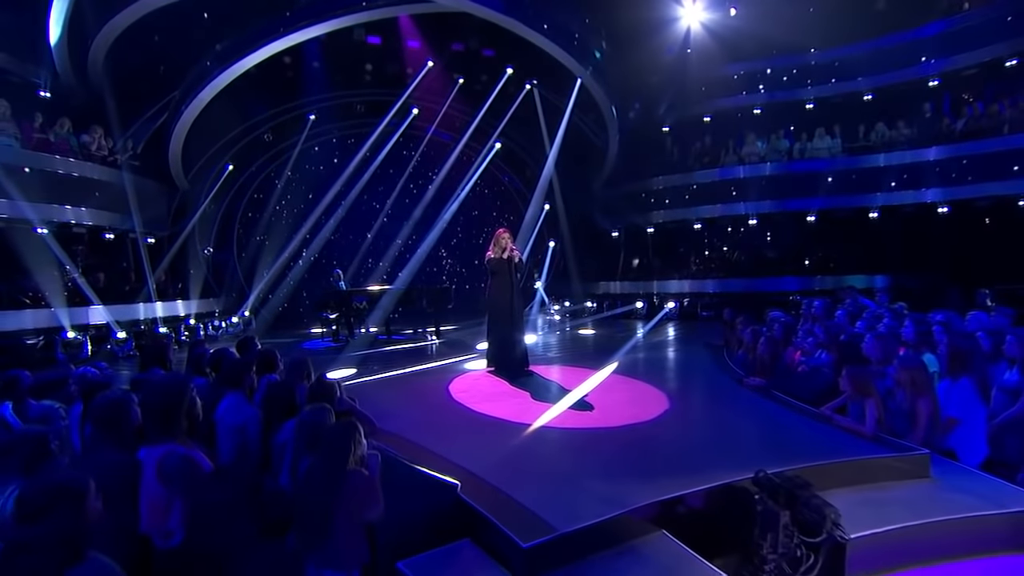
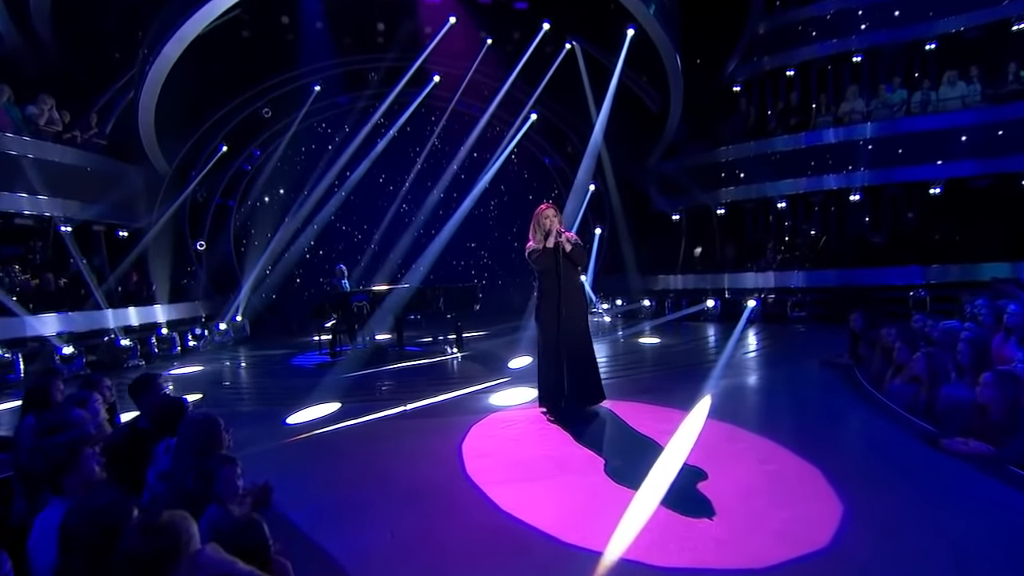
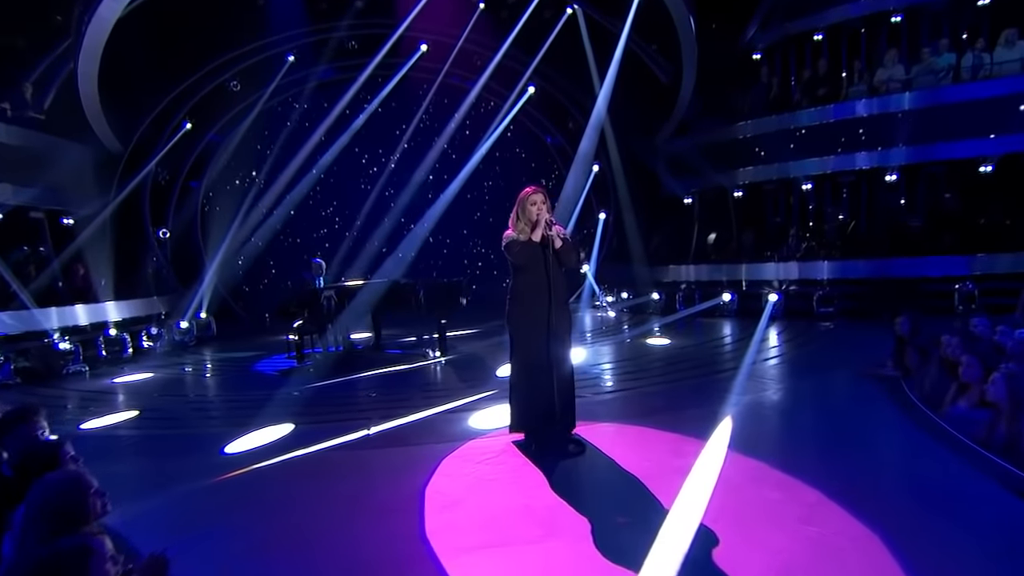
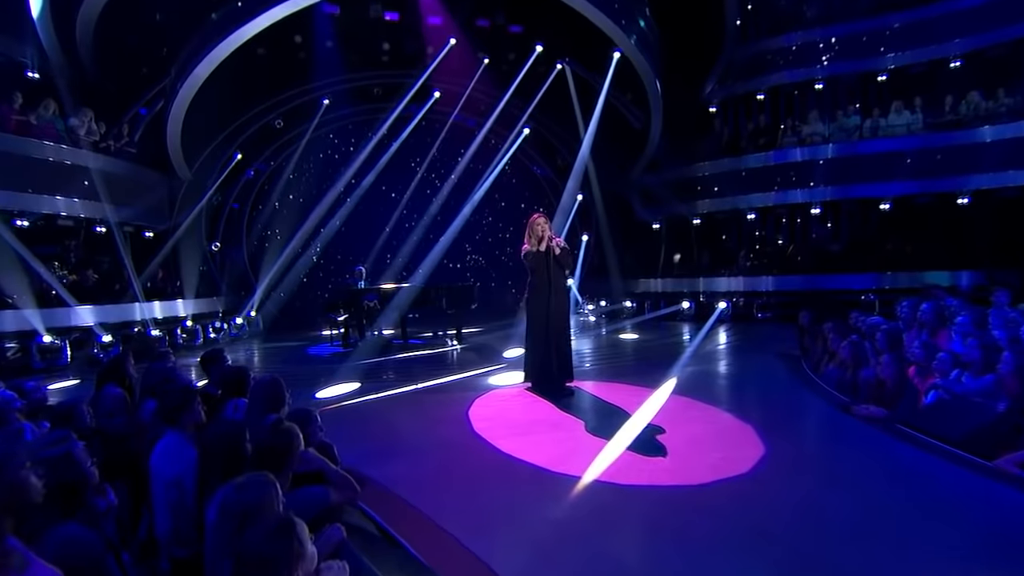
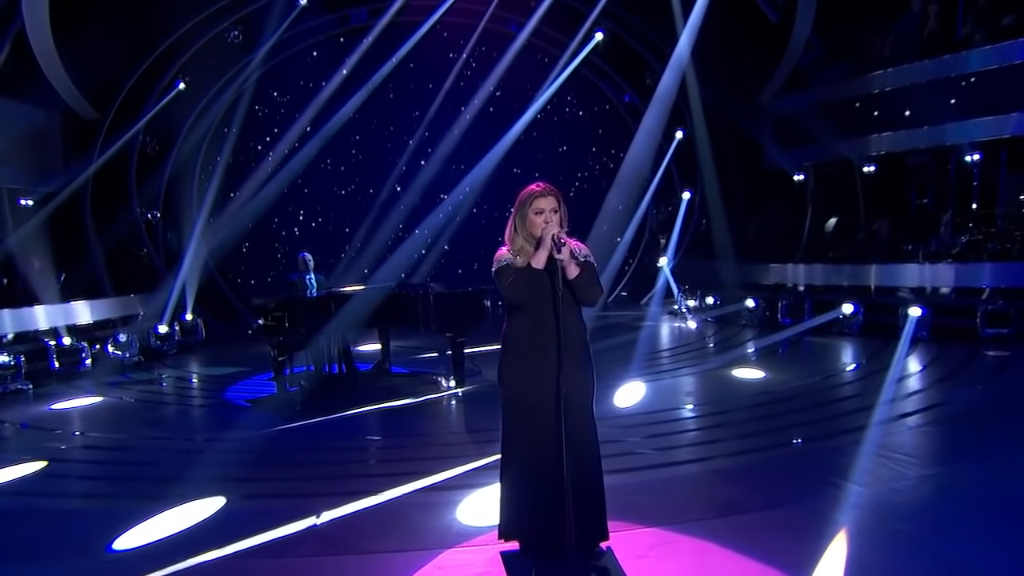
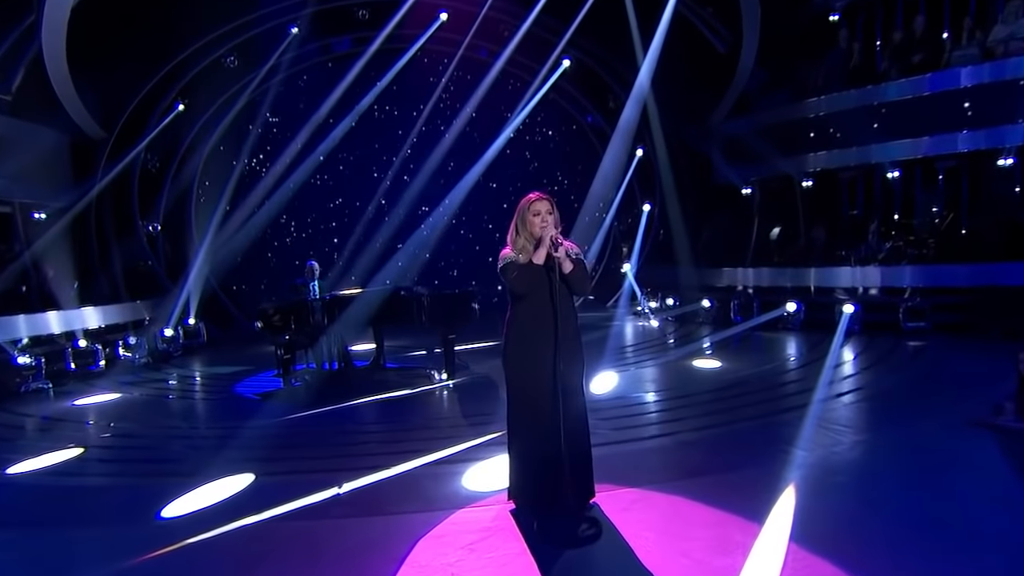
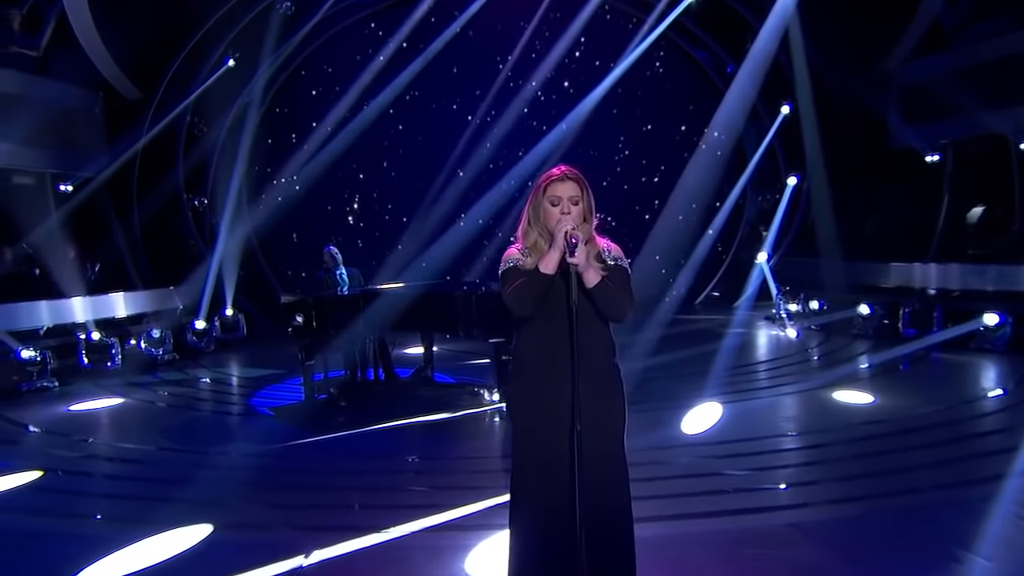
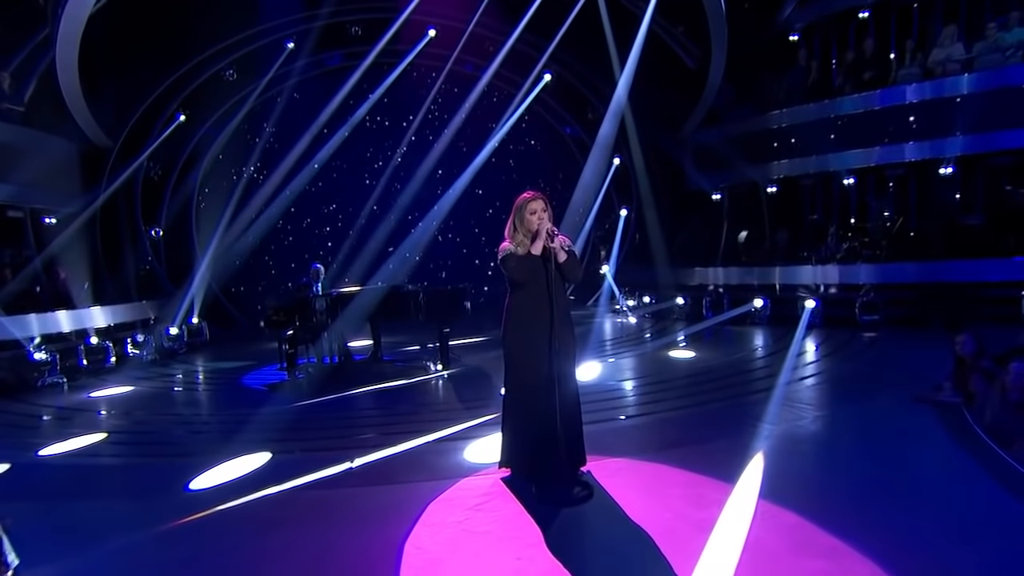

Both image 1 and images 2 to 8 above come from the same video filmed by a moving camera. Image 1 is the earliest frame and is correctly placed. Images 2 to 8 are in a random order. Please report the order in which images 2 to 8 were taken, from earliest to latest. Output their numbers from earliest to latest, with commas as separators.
4, 2, 3, 8, 6, 5, 7
